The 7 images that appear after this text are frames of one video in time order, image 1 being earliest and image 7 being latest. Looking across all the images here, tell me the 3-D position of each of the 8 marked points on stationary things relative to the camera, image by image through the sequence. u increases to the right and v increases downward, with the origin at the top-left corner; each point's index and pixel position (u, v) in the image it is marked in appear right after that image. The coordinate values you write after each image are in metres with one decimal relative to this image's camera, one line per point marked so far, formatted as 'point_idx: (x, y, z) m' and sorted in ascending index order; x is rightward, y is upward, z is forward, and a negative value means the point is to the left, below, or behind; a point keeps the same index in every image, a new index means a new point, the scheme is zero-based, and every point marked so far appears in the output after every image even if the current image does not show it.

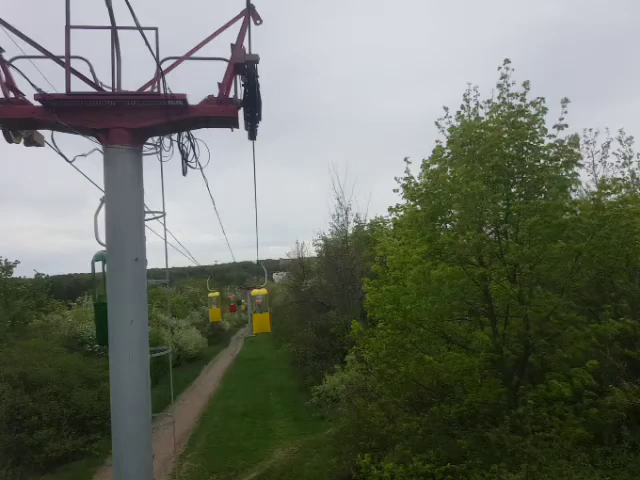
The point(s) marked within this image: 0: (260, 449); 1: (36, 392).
0: (-2.3, -8.2, +19.1) m
1: (-11.2, -6.0, +19.4) m
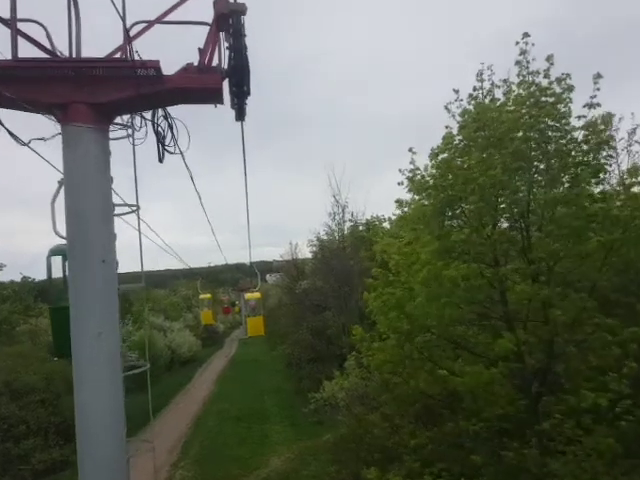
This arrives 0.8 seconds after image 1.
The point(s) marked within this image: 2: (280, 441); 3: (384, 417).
0: (-2.3, -8.2, +18.3) m
1: (-11.3, -6.1, +18.5) m
2: (-1.6, -8.2, +19.7) m
3: (+1.5, -4.0, +11.0) m
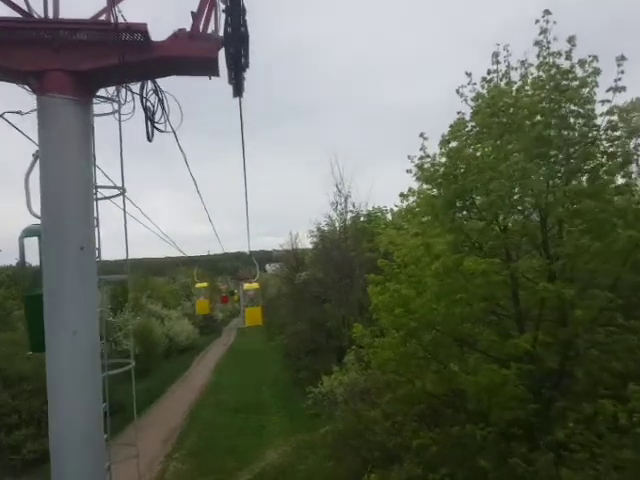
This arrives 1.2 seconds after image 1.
0: (-2.5, -7.8, +18.0) m
1: (-11.3, -5.5, +18.1) m
2: (-1.7, -7.7, +19.4) m
3: (+1.4, -3.8, +10.6) m
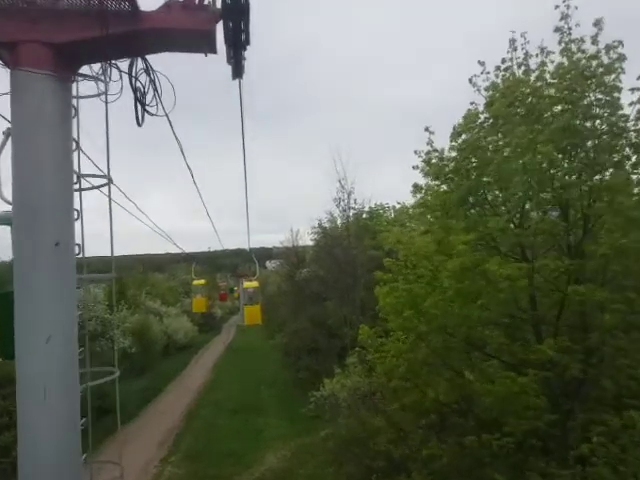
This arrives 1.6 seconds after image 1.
0: (-2.5, -7.7, +17.6) m
1: (-11.3, -5.3, +17.7) m
2: (-1.7, -7.6, +19.0) m
3: (+1.4, -3.8, +10.2) m
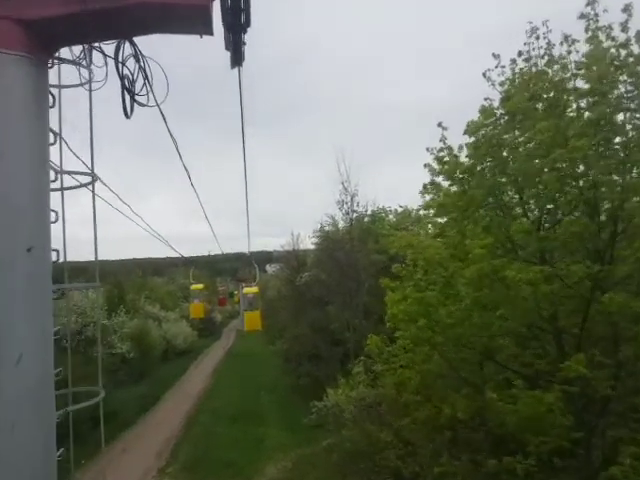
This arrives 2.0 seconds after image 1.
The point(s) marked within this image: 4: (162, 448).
0: (-2.4, -7.8, +17.1) m
1: (-11.2, -5.5, +17.2) m
2: (-1.6, -7.8, +18.5) m
3: (+1.5, -3.9, +9.7) m
4: (-6.1, -8.0, +18.9) m
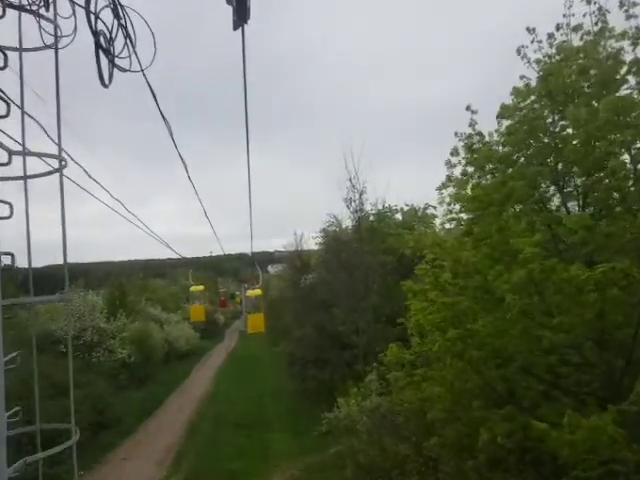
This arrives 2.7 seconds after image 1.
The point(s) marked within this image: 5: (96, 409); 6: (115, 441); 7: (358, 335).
0: (-2.1, -7.8, +16.4) m
1: (-11.0, -5.5, +16.5) m
2: (-1.4, -7.8, +17.7) m
3: (+1.7, -3.8, +9.0) m
4: (-5.8, -8.0, +18.2) m
5: (-8.8, -6.6, +19.0) m
6: (-8.2, -8.1, +19.5) m
7: (+1.5, -3.8, +19.5) m
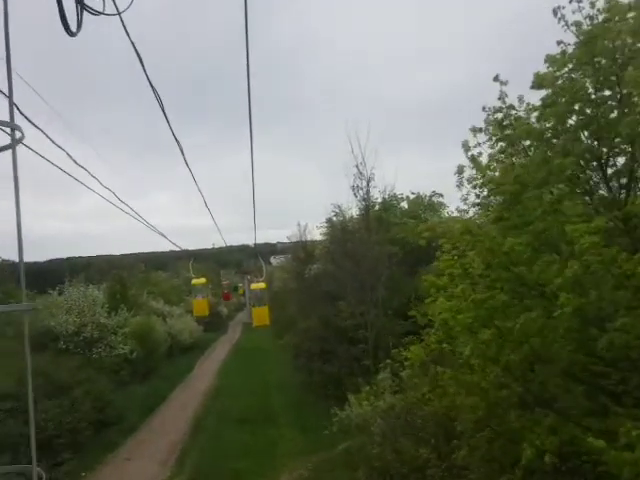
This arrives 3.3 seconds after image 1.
0: (-1.8, -7.5, +15.9) m
1: (-10.7, -5.4, +16.0) m
2: (-1.1, -7.5, +17.2) m
3: (+2.0, -3.6, +8.4) m
4: (-5.5, -7.8, +17.7) m
5: (-8.5, -6.4, +18.5) m
6: (-7.9, -7.8, +19.1) m
7: (+1.7, -3.4, +18.9) m
